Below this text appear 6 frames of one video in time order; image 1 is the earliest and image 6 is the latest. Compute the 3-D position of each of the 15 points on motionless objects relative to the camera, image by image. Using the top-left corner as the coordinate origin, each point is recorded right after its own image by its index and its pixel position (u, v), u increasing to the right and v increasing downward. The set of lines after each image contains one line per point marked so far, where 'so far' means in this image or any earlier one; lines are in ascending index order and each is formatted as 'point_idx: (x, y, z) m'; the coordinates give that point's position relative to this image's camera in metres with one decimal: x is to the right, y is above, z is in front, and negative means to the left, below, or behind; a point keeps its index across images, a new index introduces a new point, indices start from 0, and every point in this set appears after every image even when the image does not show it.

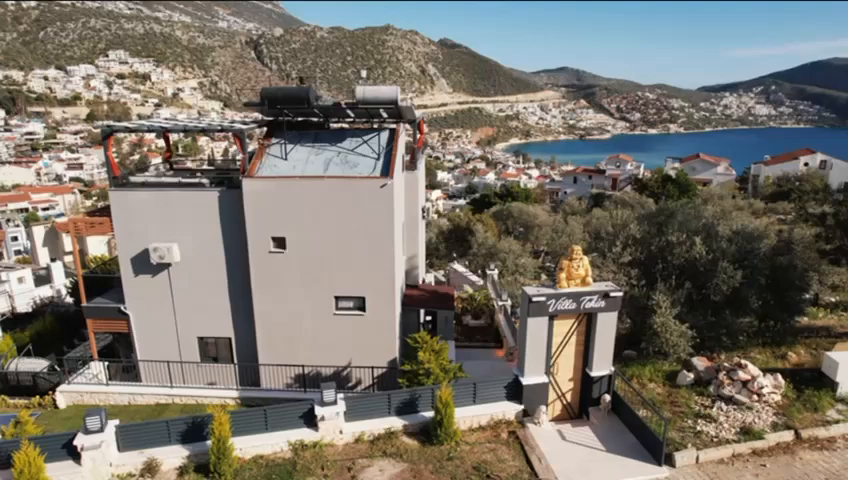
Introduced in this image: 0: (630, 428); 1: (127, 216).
0: (+3.0, -2.8, +8.1) m
1: (-6.7, +0.5, +12.4) m
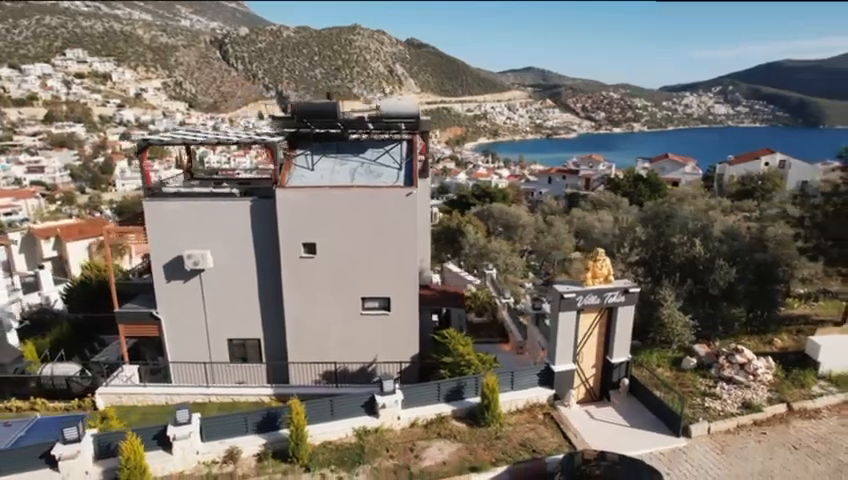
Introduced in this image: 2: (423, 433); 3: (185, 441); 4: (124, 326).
0: (+3.8, -2.8, +9.3) m
1: (-6.3, +0.3, +13.0) m
2: (0.0, -3.0, +8.7) m
3: (-3.4, -2.9, +7.9) m
4: (-7.5, -2.2, +13.8) m
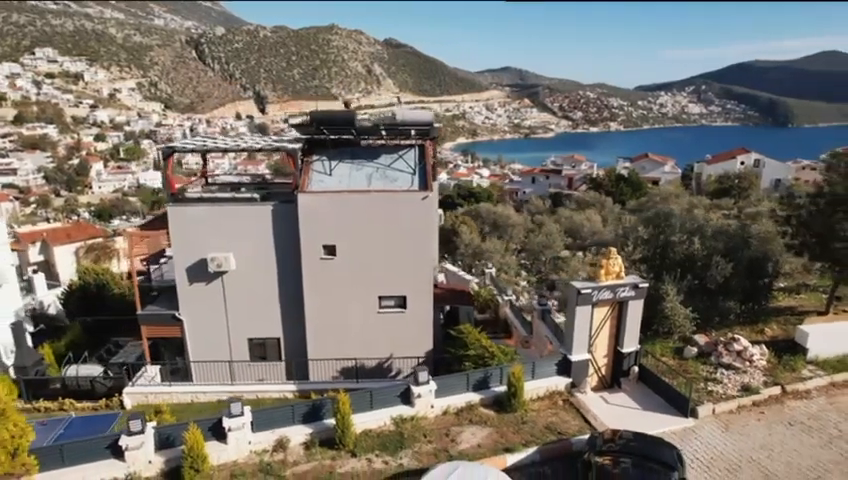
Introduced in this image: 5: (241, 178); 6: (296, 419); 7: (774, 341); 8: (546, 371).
0: (+4.3, -2.8, +10.2) m
1: (-5.9, +0.2, +13.5) m
2: (+0.5, -3.1, +9.4) m
3: (-2.9, -3.0, +8.5) m
4: (-7.2, -2.3, +14.3) m
5: (-5.8, +1.9, +16.8) m
6: (-2.1, -2.9, +9.0) m
7: (+7.4, -2.1, +11.7) m
8: (+2.3, -2.5, +10.3) m
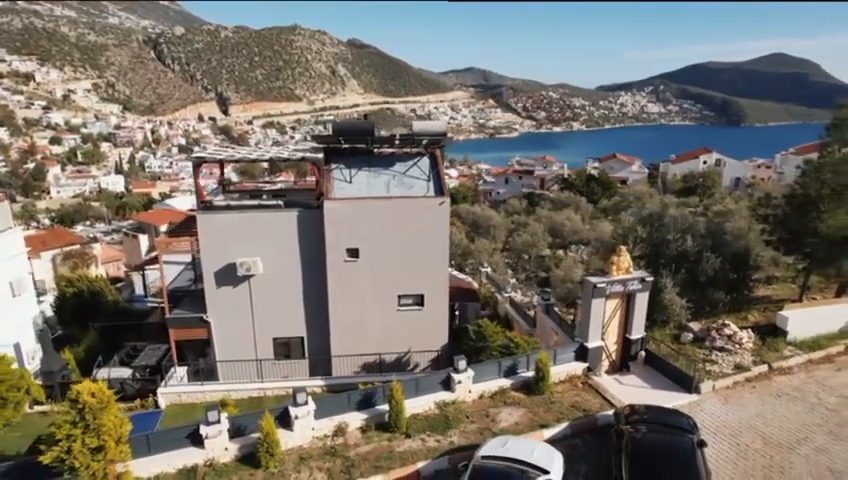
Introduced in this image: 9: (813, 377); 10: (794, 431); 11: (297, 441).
0: (+5.0, -2.8, +11.5) m
1: (-5.5, +0.1, +14.2) m
2: (+1.3, -3.1, +10.5) m
3: (-2.1, -3.1, +9.4) m
4: (-6.7, -2.4, +14.9) m
5: (-5.6, +1.7, +17.5) m
6: (-1.3, -3.0, +10.0) m
7: (+8.0, -2.1, +13.3) m
8: (+2.9, -2.5, +11.6) m
9: (+8.0, -2.8, +11.3) m
10: (+6.5, -3.3, +9.6) m
11: (-2.2, -3.4, +9.4) m
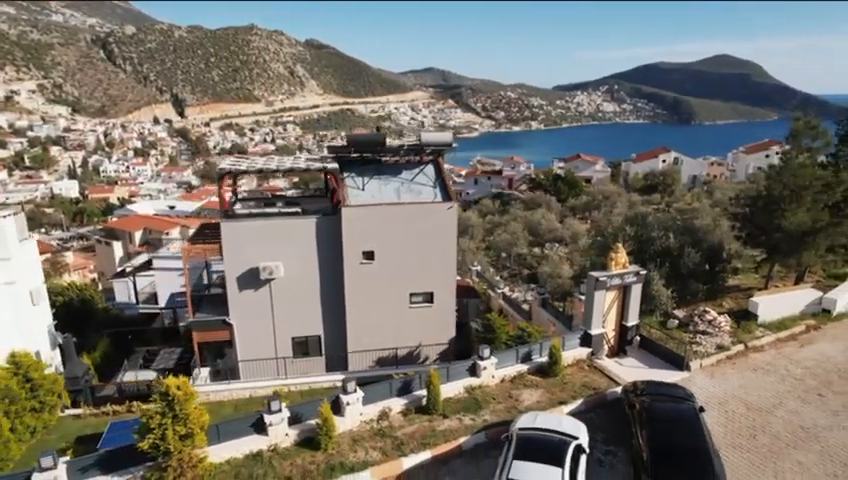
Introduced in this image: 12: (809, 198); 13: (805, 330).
0: (+5.5, -2.7, +13.1) m
1: (-5.2, -0.1, +15.1) m
2: (+1.9, -3.1, +11.9) m
3: (-1.4, -3.2, +10.5) m
4: (-6.4, -2.7, +15.7) m
5: (-5.6, +1.6, +18.4) m
6: (-0.7, -3.1, +11.1) m
7: (+8.4, -1.9, +15.1) m
8: (+3.5, -2.5, +13.0) m
9: (+8.5, -2.7, +13.1) m
10: (+7.1, -3.2, +11.3) m
11: (-1.5, -3.5, +10.5) m
12: (+11.0, +1.2, +15.7) m
13: (+9.8, -2.3, +14.2) m
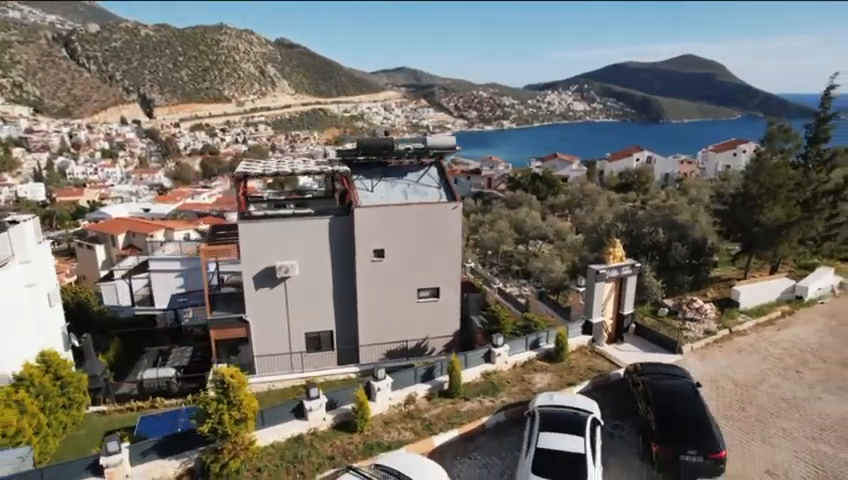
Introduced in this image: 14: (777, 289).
0: (+5.8, -2.6, +14.3) m
1: (-4.9, -0.1, +15.8) m
2: (+2.3, -3.0, +12.9) m
3: (-0.9, -3.1, +11.4) m
4: (-6.2, -2.7, +16.3) m
5: (-5.5, +1.5, +19.0) m
6: (-0.2, -3.0, +12.1) m
7: (+8.6, -1.8, +16.4) m
8: (+3.8, -2.4, +14.1) m
9: (+8.9, -2.5, +14.5) m
10: (+7.6, -3.1, +12.6) m
11: (-0.9, -3.5, +11.4) m
12: (+11.1, +1.4, +17.1) m
13: (+10.1, -2.1, +15.6) m
14: (+10.5, -1.5, +16.4) m
